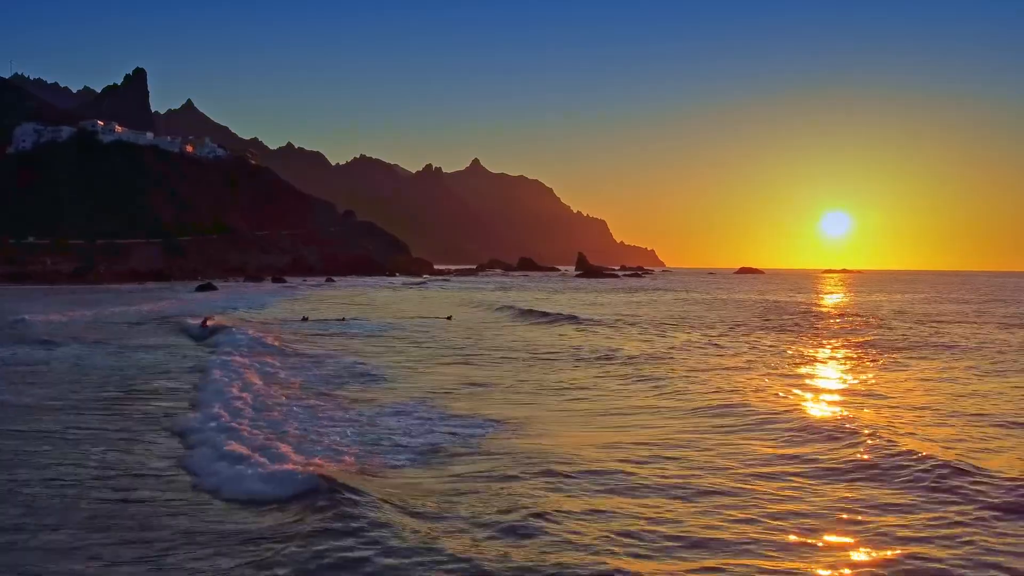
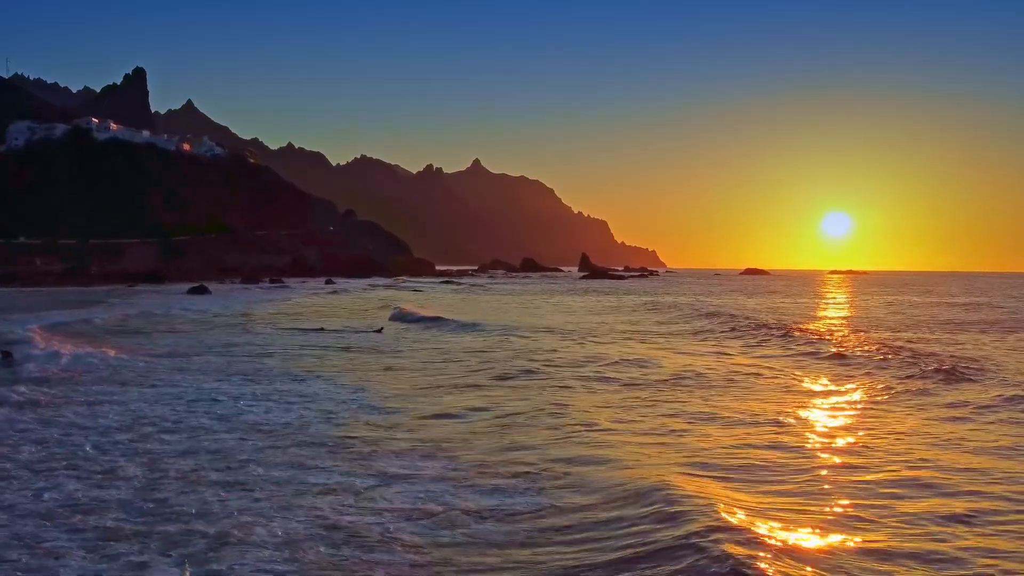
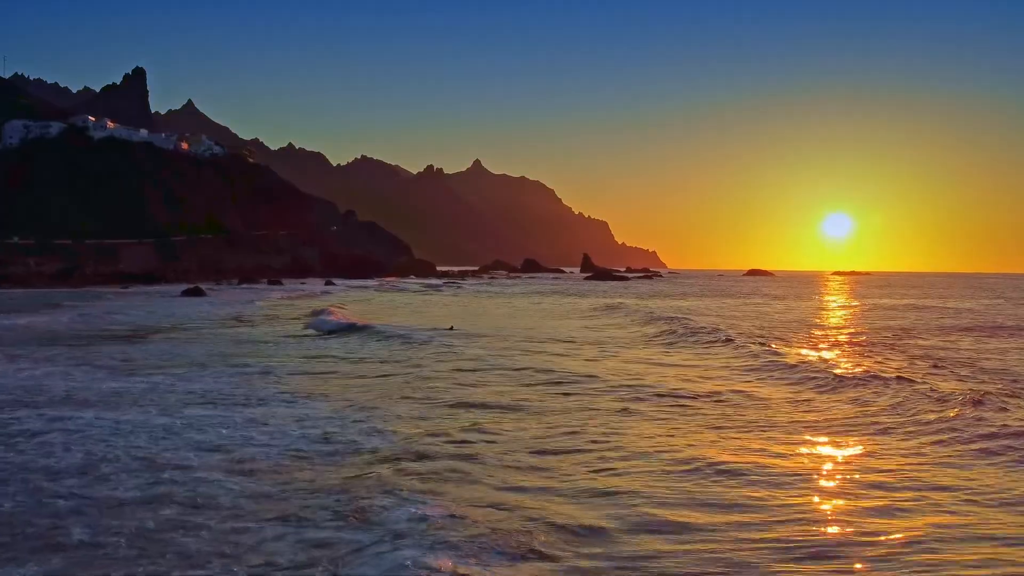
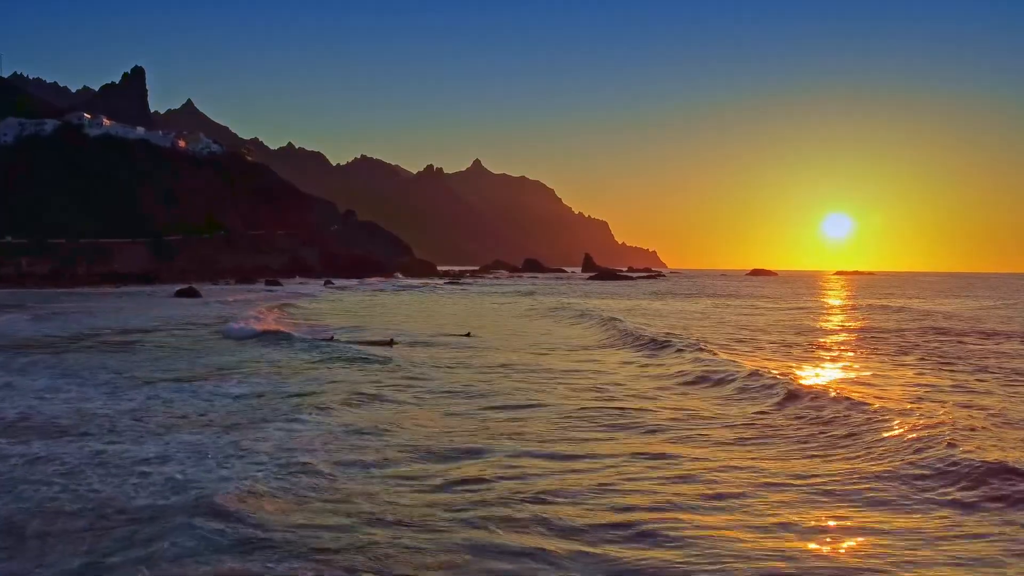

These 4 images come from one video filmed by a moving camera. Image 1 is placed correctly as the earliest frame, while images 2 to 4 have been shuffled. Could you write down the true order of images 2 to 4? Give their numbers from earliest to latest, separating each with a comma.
2, 3, 4
